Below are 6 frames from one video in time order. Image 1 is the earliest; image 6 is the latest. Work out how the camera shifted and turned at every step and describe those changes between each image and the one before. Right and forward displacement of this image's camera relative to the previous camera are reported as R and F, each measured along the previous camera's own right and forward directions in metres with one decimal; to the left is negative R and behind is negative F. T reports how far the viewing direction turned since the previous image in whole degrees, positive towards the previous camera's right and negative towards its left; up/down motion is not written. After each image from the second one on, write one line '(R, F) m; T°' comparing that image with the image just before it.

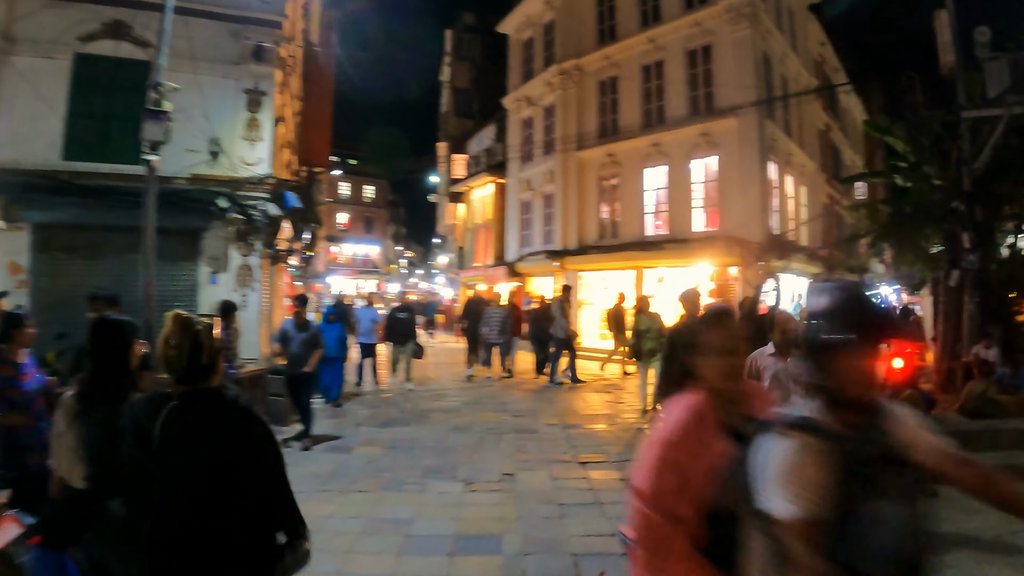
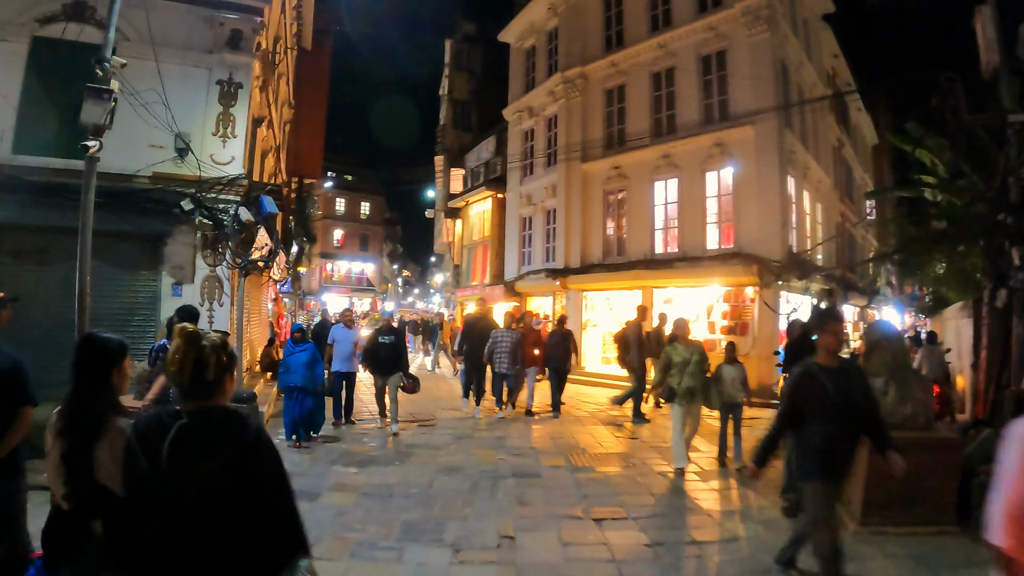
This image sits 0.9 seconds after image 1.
(0.0, +1.2) m; 0°
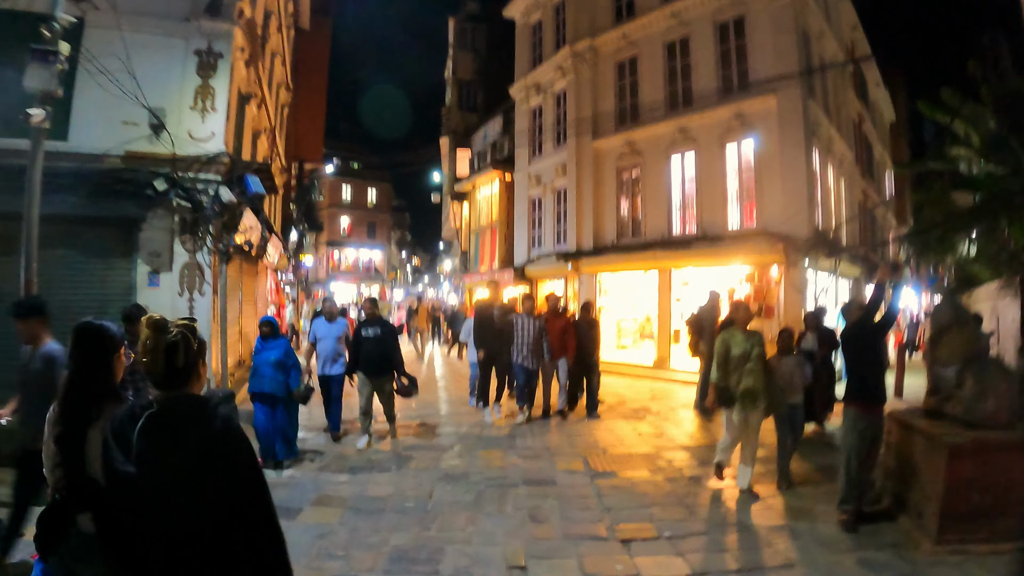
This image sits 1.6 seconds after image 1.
(0.0, +0.9) m; -1°
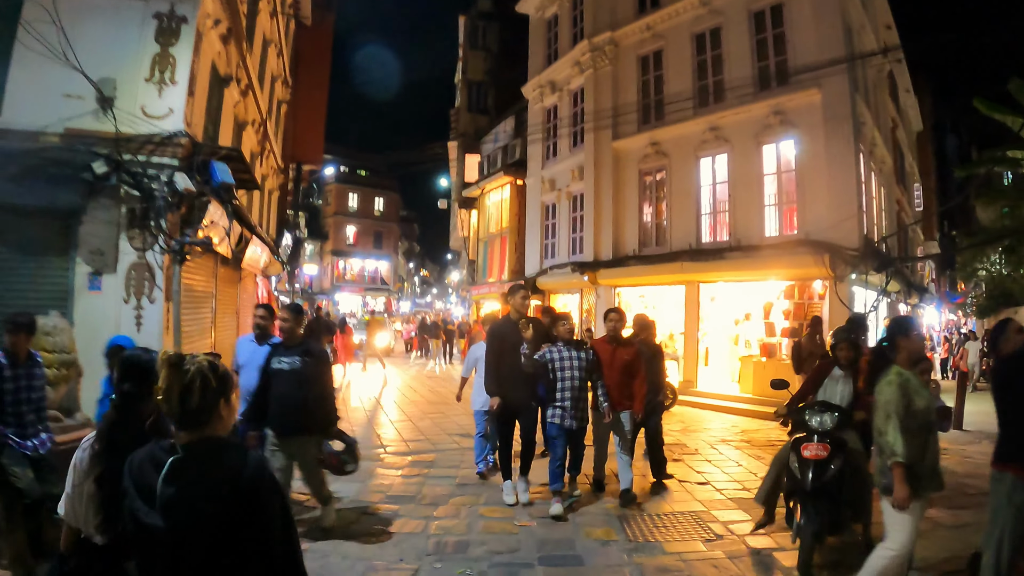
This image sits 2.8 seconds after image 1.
(0.0, +1.5) m; -1°
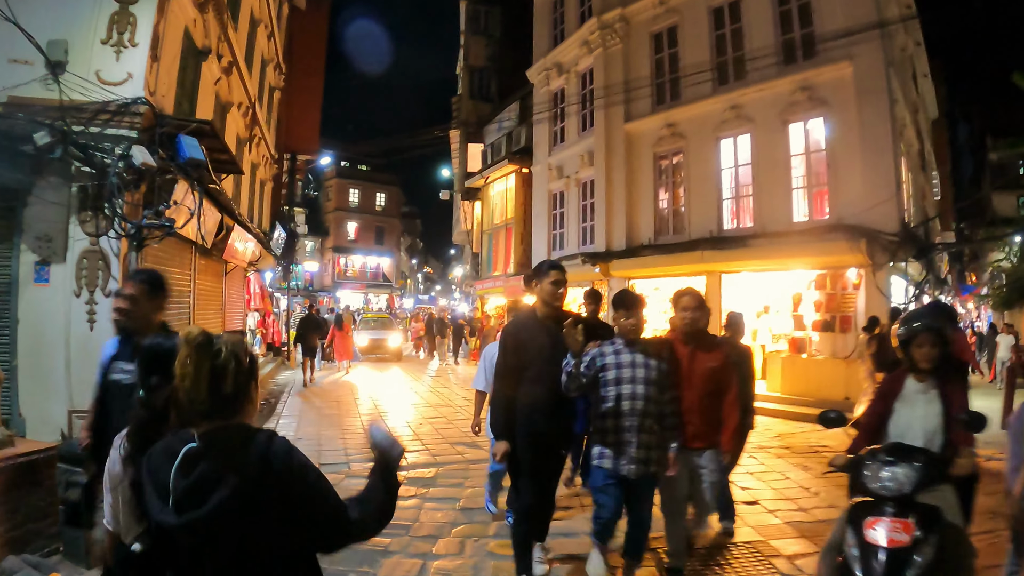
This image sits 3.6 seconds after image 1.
(-0.1, +1.0) m; 0°
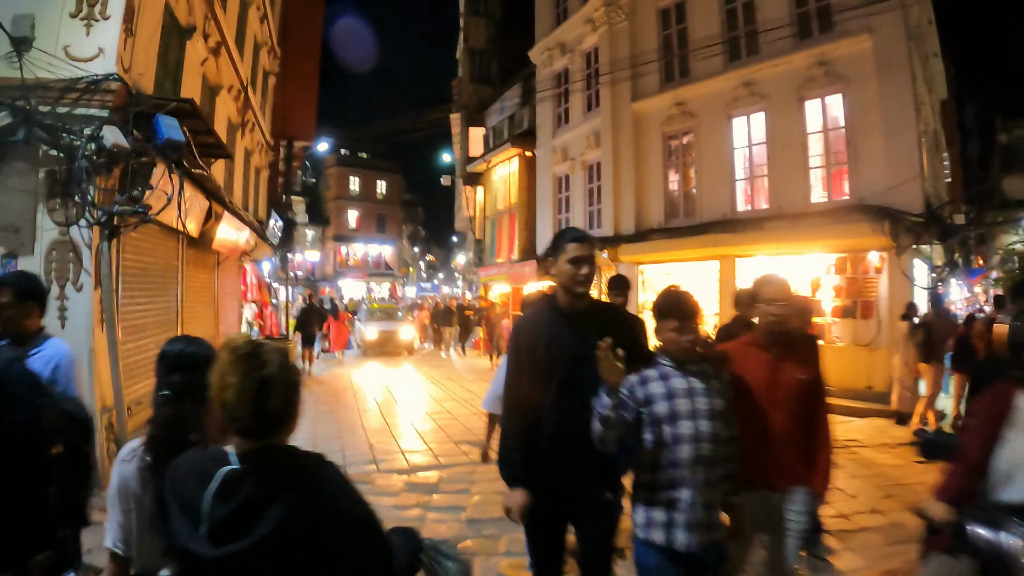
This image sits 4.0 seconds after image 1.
(0.0, +0.5) m; 0°
